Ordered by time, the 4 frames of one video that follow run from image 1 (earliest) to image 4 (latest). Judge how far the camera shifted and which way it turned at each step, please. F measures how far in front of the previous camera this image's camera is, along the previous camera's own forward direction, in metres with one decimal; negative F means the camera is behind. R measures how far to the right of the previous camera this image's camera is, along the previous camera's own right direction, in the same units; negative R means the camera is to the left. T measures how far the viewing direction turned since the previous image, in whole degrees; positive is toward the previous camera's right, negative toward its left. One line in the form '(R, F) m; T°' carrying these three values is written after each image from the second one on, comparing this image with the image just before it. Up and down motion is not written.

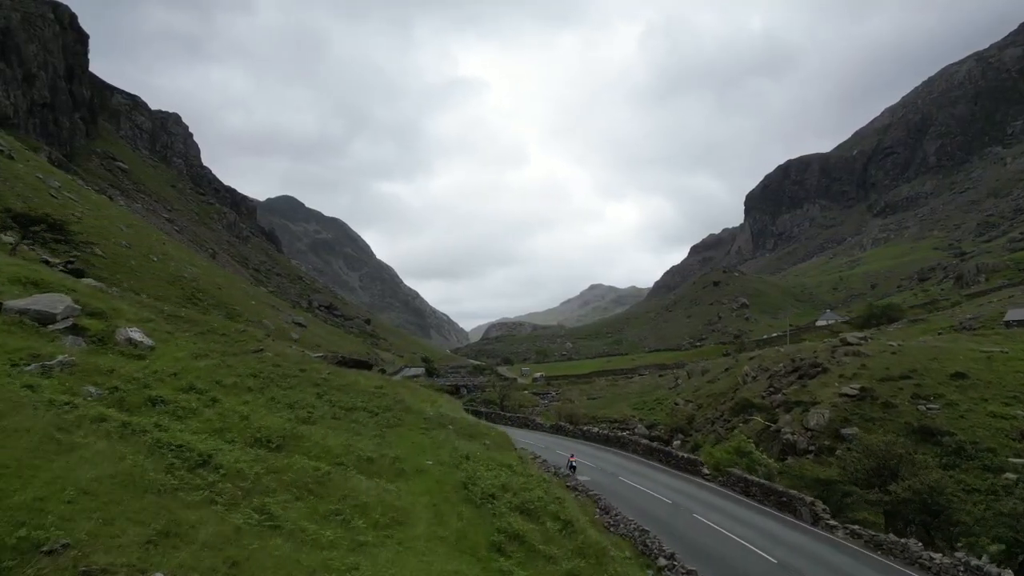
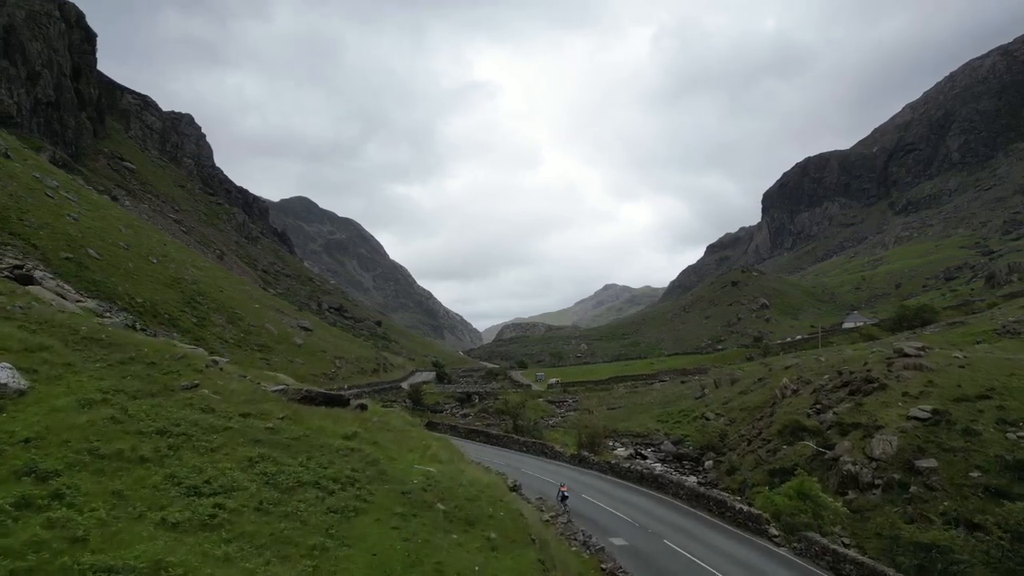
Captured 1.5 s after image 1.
(0.0, +4.4) m; -2°
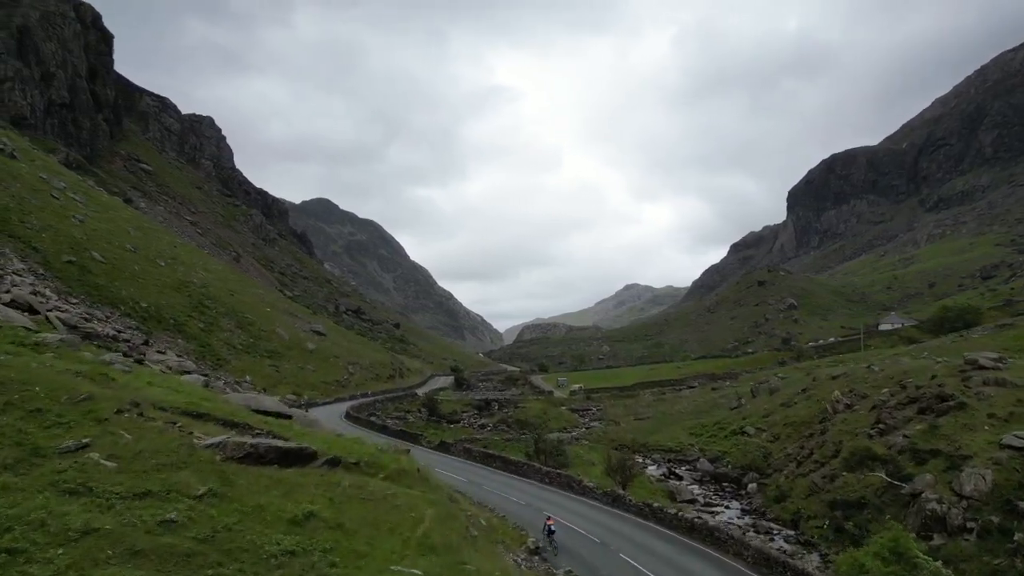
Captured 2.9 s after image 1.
(0.0, +4.1) m; -2°
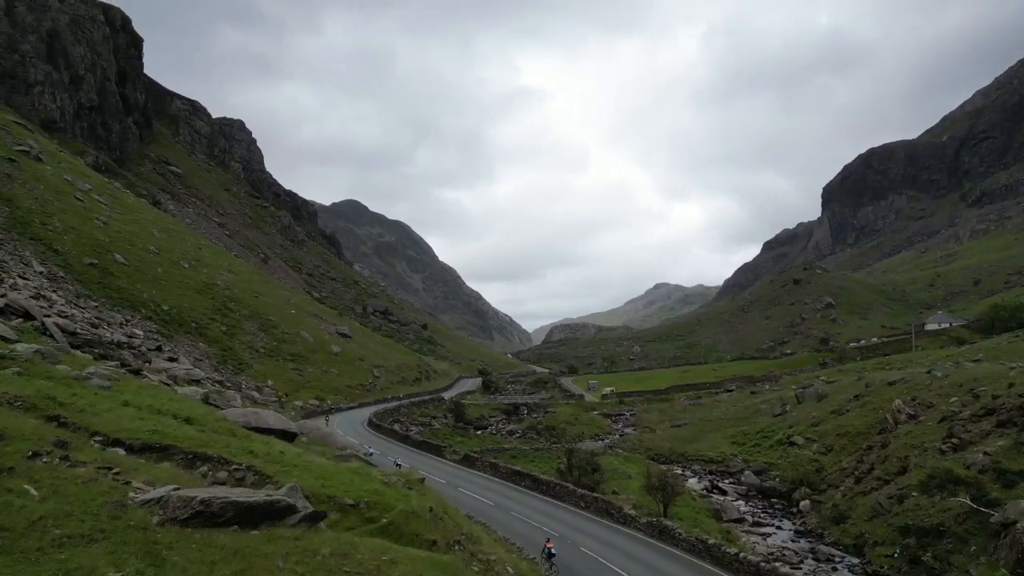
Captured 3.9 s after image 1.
(-0.1, +2.8) m; -3°
